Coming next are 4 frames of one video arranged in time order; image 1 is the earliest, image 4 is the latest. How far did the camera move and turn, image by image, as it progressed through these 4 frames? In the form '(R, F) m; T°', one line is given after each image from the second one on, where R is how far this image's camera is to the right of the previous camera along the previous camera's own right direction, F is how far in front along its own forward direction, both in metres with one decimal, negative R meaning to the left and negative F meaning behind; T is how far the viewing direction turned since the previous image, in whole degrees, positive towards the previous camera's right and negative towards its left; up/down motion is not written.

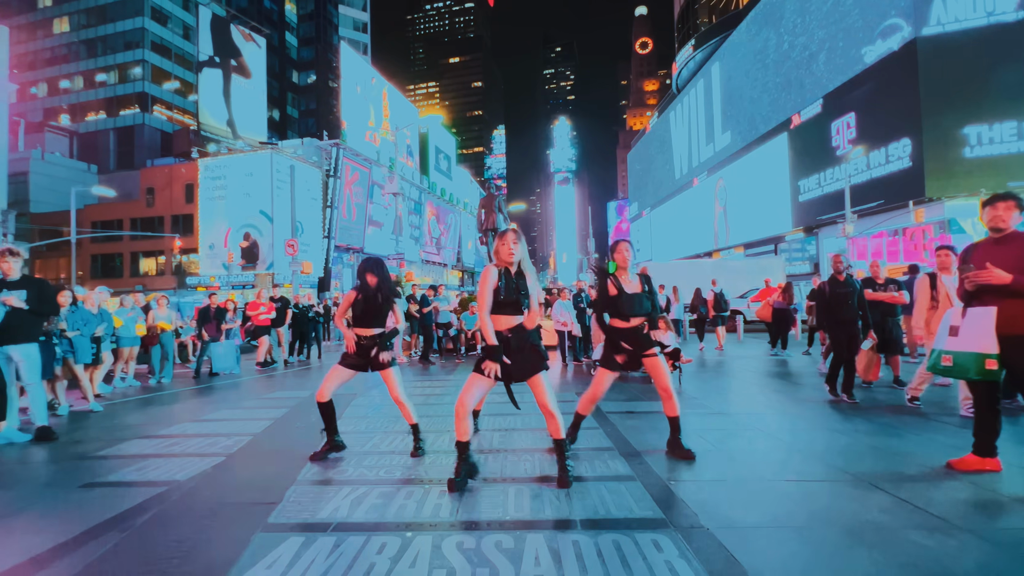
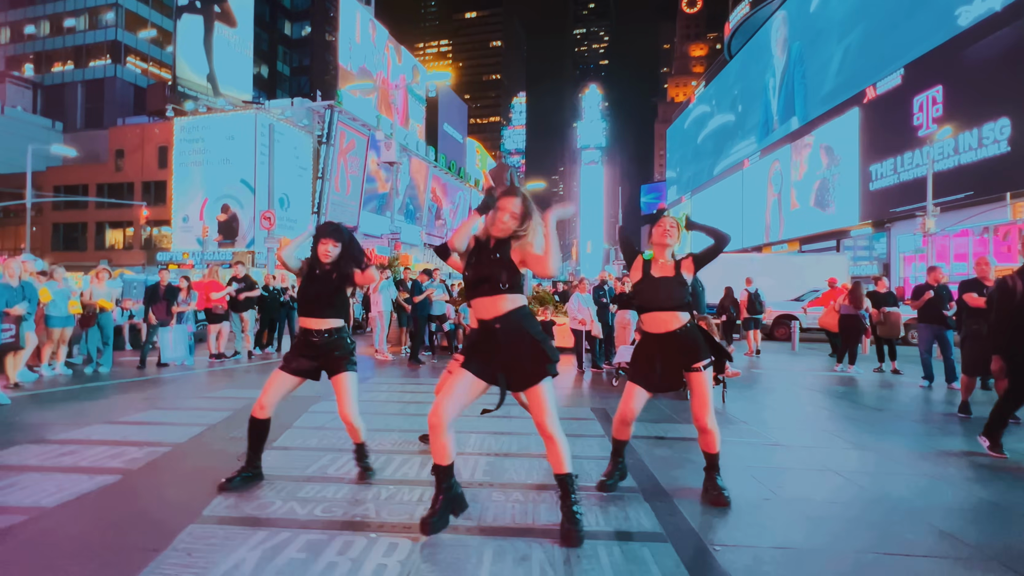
(0.0, +1.0) m; +2°
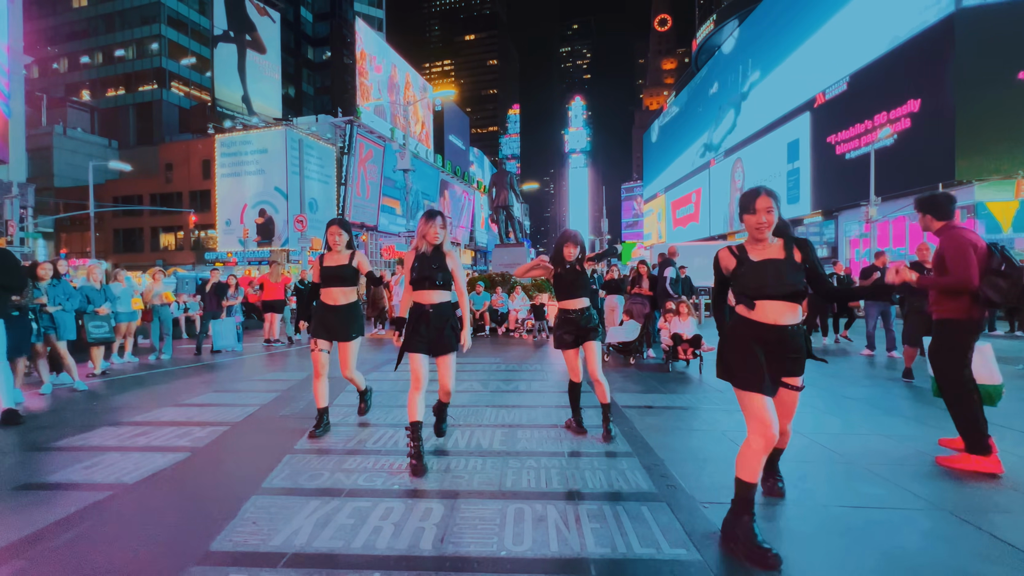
(+0.1, -0.3) m; -4°
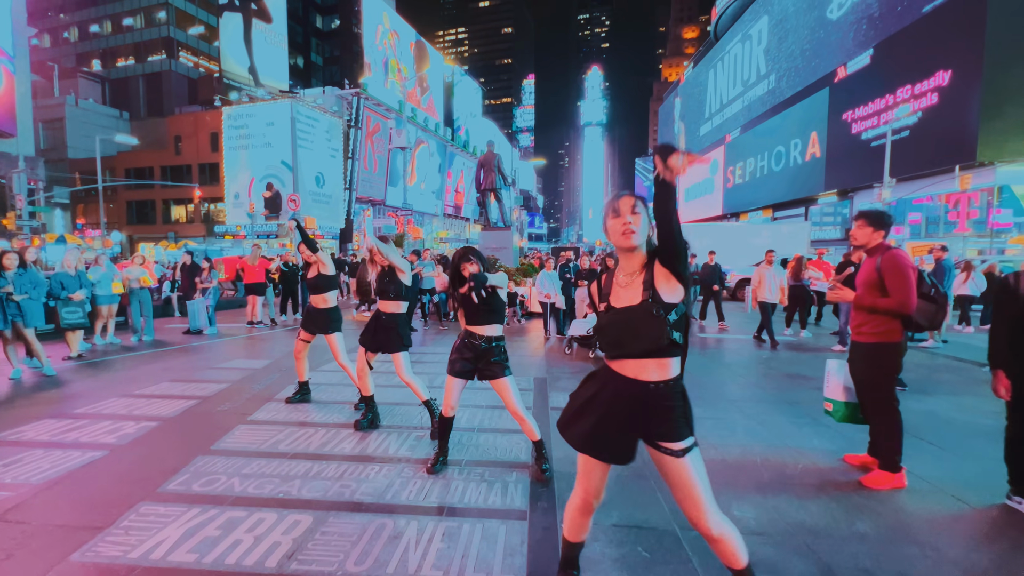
(+1.1, 0.0) m; -2°
